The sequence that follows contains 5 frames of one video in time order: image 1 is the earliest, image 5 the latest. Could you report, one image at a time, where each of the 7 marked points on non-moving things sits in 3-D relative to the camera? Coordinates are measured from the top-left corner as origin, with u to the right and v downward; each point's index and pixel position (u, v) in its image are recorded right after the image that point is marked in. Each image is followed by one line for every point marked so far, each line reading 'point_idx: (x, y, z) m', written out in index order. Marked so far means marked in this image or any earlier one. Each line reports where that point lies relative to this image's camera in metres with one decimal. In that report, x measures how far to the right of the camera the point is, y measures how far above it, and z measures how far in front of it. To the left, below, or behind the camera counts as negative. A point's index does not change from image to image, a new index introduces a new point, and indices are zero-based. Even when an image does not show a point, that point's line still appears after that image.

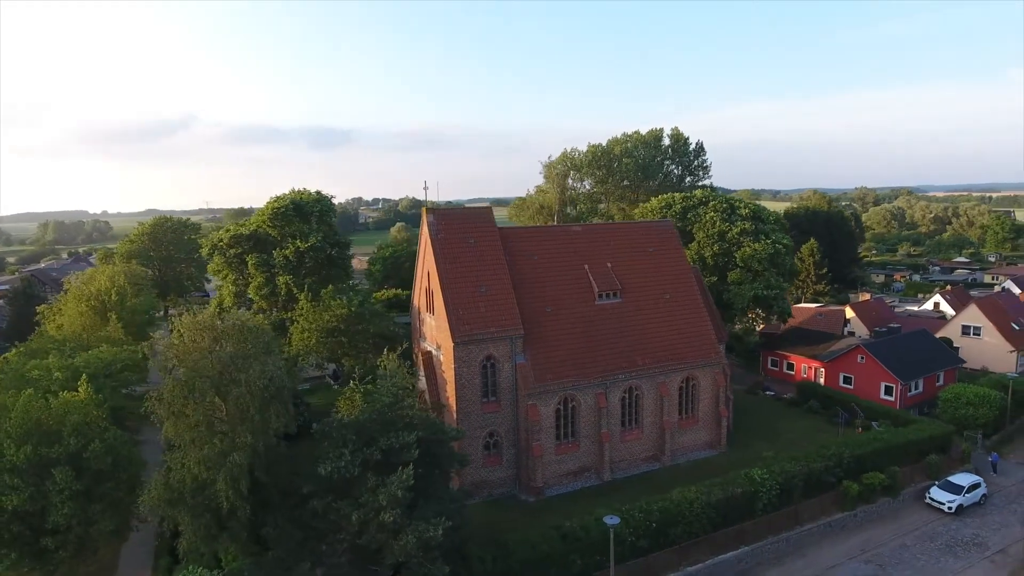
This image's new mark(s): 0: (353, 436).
0: (-4.8, -4.5, +18.9) m
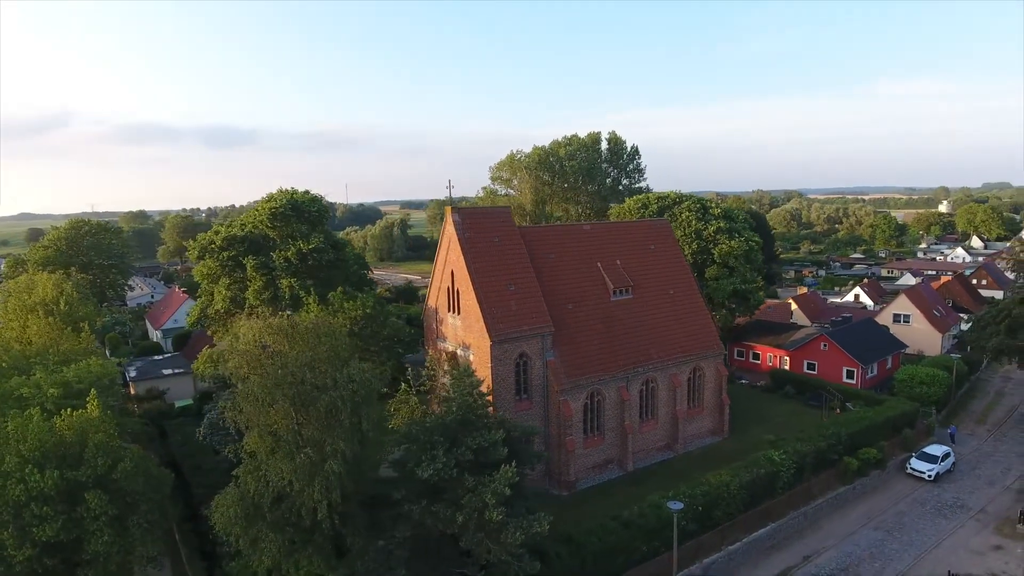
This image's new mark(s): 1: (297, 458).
0: (-2.1, -4.5, +18.6) m
1: (-5.9, -4.7, +17.0) m
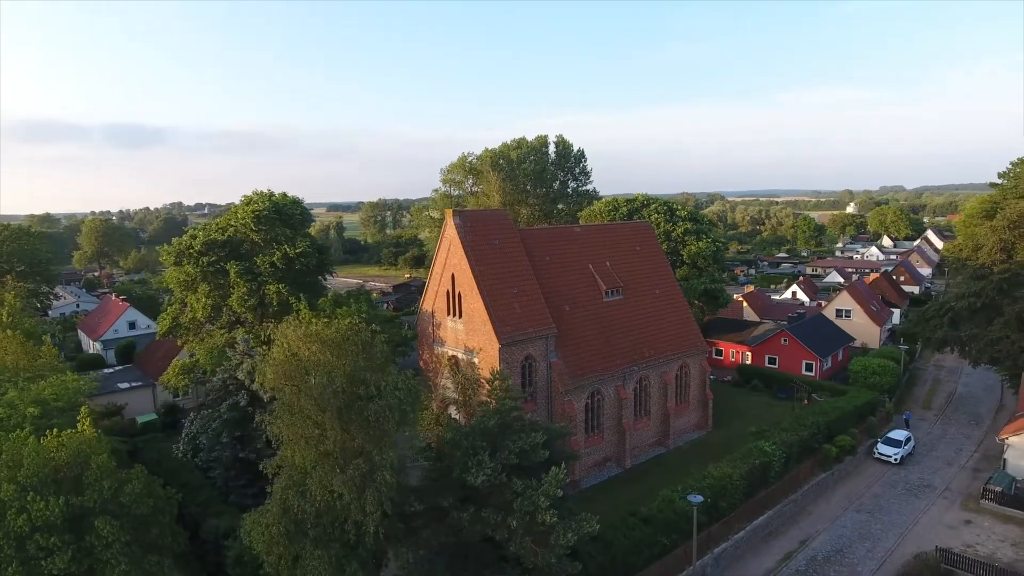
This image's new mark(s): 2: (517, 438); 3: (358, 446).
0: (-0.9, -4.6, +18.4) m
1: (-4.4, -4.8, +16.4) m
2: (+0.1, -4.6, +18.8) m
3: (-4.2, -4.3, +16.7) m
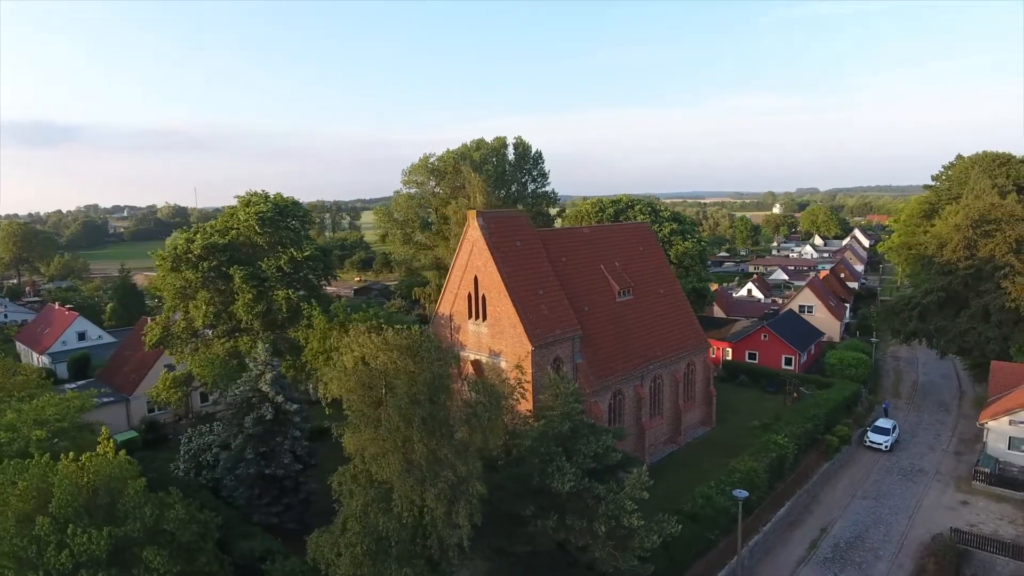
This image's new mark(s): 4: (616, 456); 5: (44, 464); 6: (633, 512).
0: (+1.3, -4.6, +18.0) m
1: (-2.0, -4.9, +15.7) m
2: (+2.3, -4.6, +18.5) m
3: (-1.8, -4.4, +16.0) m
4: (+3.1, -5.0, +18.5) m
5: (-13.6, -5.2, +18.0) m
6: (+3.3, -6.2, +17.2) m
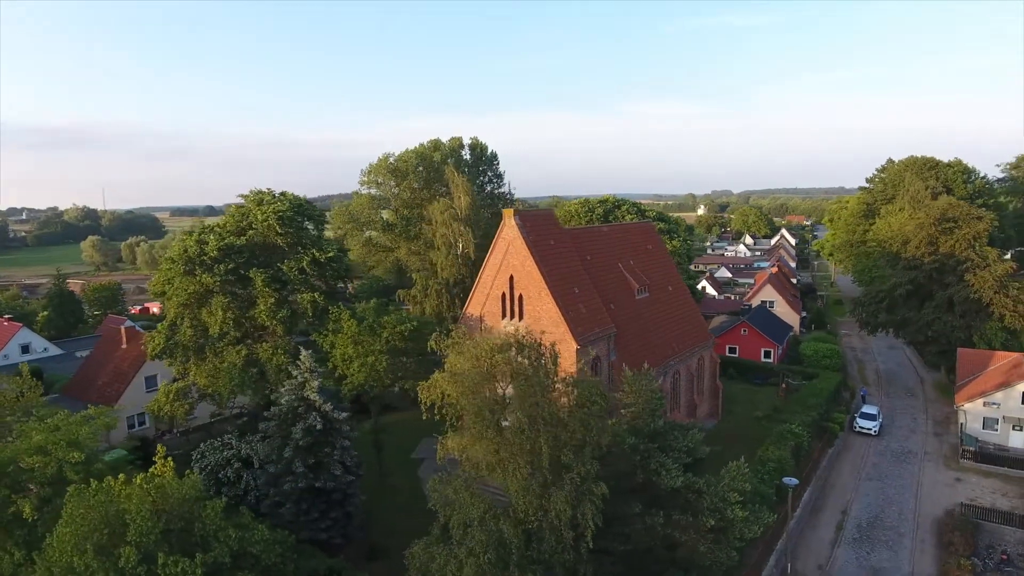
0: (+4.1, -4.5, +18.1) m
1: (+1.1, -4.9, +15.3) m
2: (+5.0, -4.5, +18.6) m
3: (+1.3, -4.3, +15.6) m
4: (+5.9, -4.9, +18.7) m
5: (-10.7, -5.3, +16.3) m
6: (+6.2, -6.1, +17.4) m
